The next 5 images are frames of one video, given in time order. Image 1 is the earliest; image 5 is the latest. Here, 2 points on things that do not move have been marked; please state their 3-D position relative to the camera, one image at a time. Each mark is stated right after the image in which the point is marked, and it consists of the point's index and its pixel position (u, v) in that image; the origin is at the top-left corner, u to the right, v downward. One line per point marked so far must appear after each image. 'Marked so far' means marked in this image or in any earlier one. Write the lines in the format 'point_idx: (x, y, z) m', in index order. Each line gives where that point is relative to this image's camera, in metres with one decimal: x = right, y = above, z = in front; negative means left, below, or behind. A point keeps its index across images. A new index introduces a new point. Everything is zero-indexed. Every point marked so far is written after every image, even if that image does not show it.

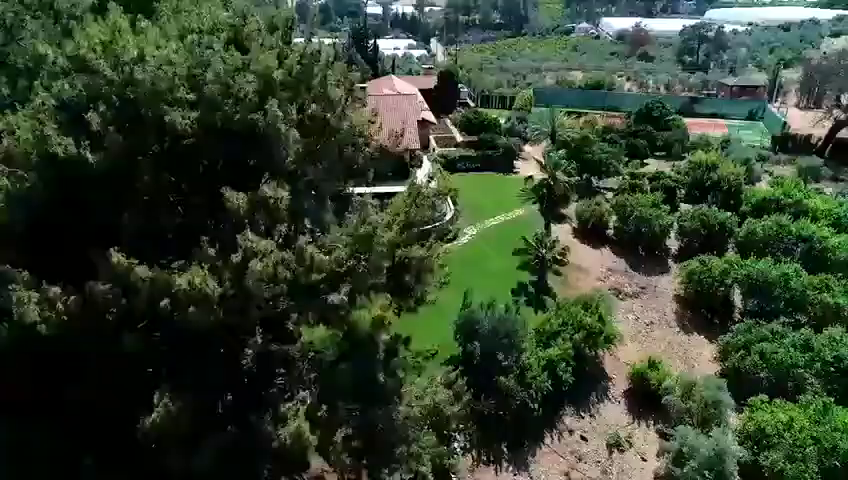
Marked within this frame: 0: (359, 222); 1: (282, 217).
0: (-1.6, +0.4, +12.9) m
1: (-3.3, +0.5, +12.1) m
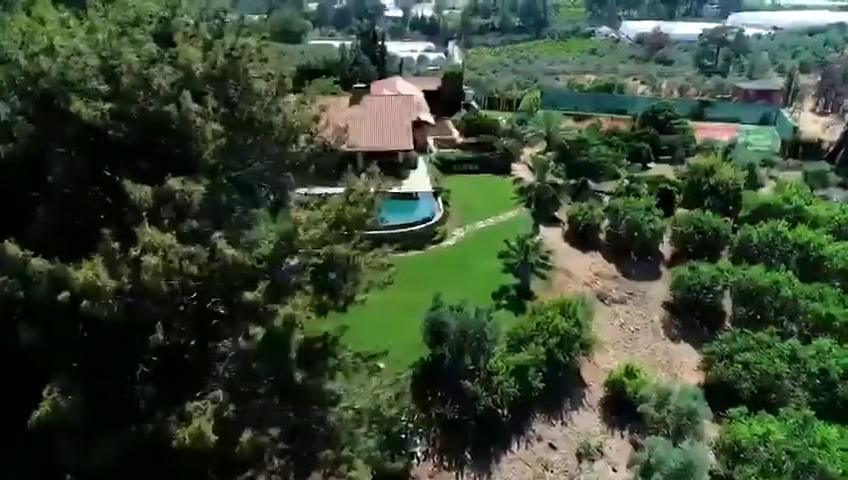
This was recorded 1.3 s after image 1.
0: (-3.2, +0.5, +12.6) m
1: (-5.0, +0.6, +11.9) m
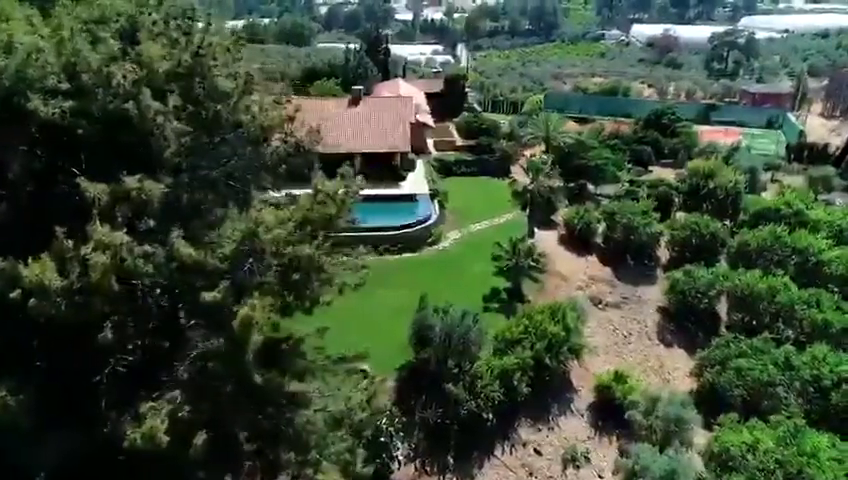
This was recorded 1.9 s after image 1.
0: (-4.0, +0.5, +12.5) m
1: (-5.8, +0.6, +11.8) m
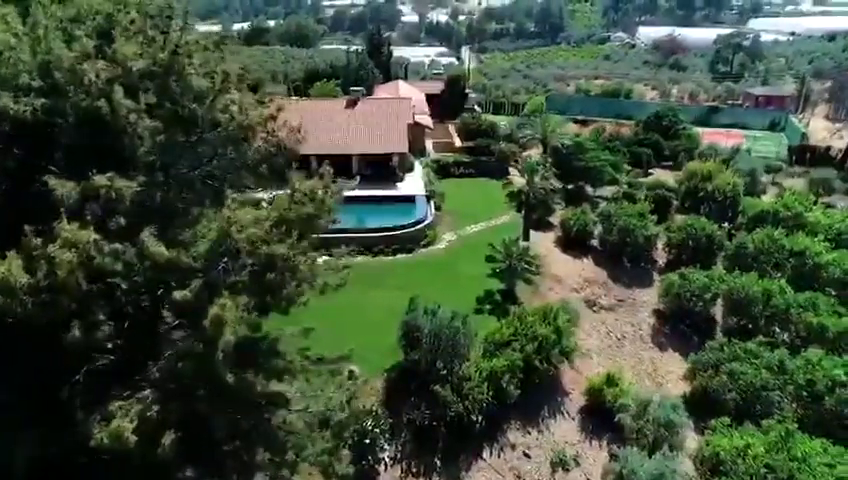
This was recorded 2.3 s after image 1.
0: (-4.6, +0.5, +12.5) m
1: (-6.3, +0.7, +11.7) m
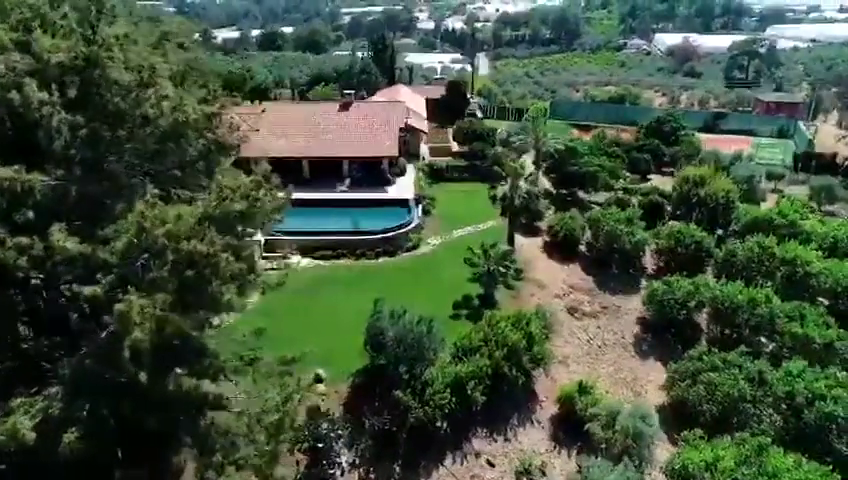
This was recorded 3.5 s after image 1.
0: (-6.2, +0.6, +12.3) m
1: (-8.0, +0.8, +11.6) m
